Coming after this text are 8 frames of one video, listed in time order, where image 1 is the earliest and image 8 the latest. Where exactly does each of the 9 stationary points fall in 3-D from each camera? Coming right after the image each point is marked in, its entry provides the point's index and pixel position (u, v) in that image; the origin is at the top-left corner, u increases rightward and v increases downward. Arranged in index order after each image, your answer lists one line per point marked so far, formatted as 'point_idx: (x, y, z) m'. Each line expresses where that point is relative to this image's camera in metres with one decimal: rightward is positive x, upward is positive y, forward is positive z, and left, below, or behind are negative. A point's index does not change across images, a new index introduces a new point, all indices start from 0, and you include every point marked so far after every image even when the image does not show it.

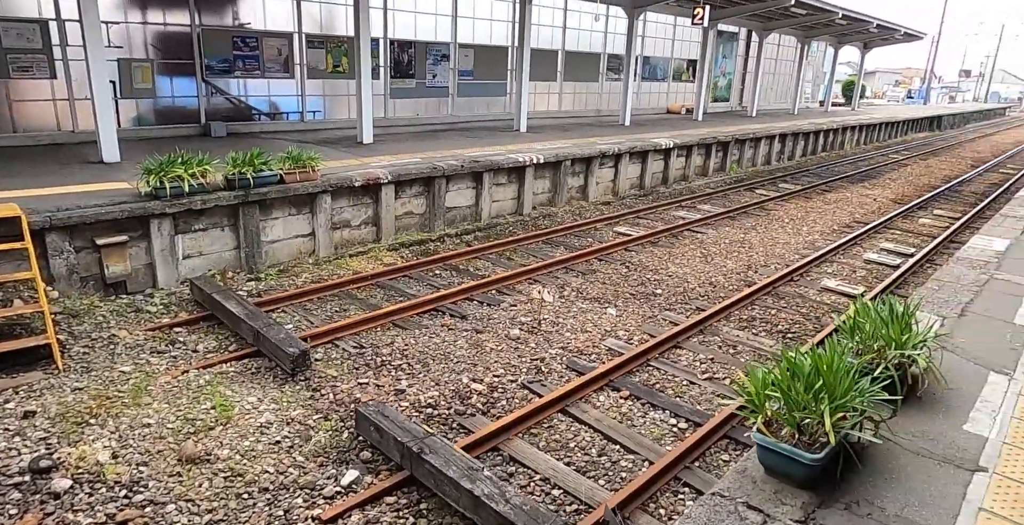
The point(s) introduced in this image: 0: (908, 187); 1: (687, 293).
0: (+10.0, +1.9, +15.6) m
1: (+2.6, -0.5, +9.0) m
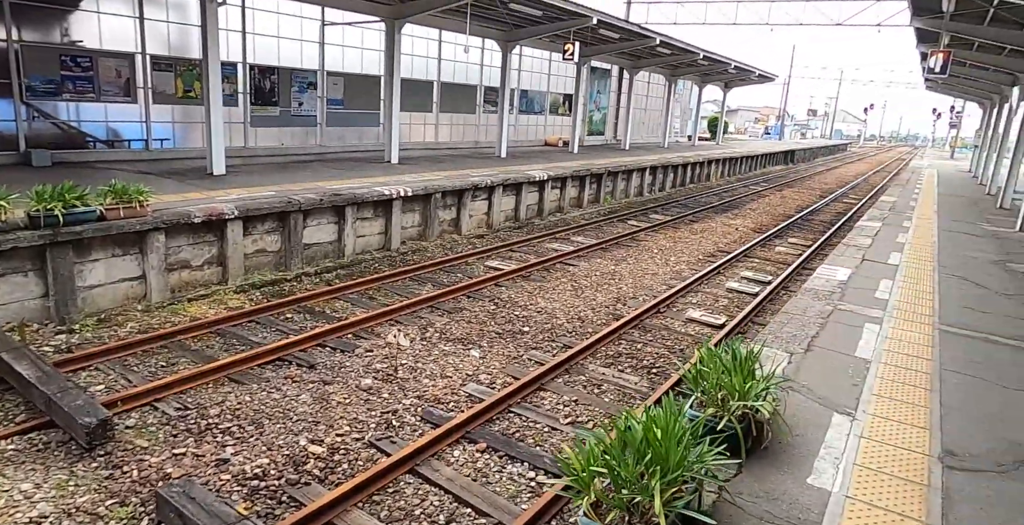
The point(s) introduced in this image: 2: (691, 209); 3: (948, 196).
0: (+6.7, +1.2, +16.5) m
1: (+0.6, -1.0, +8.6) m
2: (+5.2, +1.6, +17.7) m
3: (+11.4, +1.7, +15.8) m
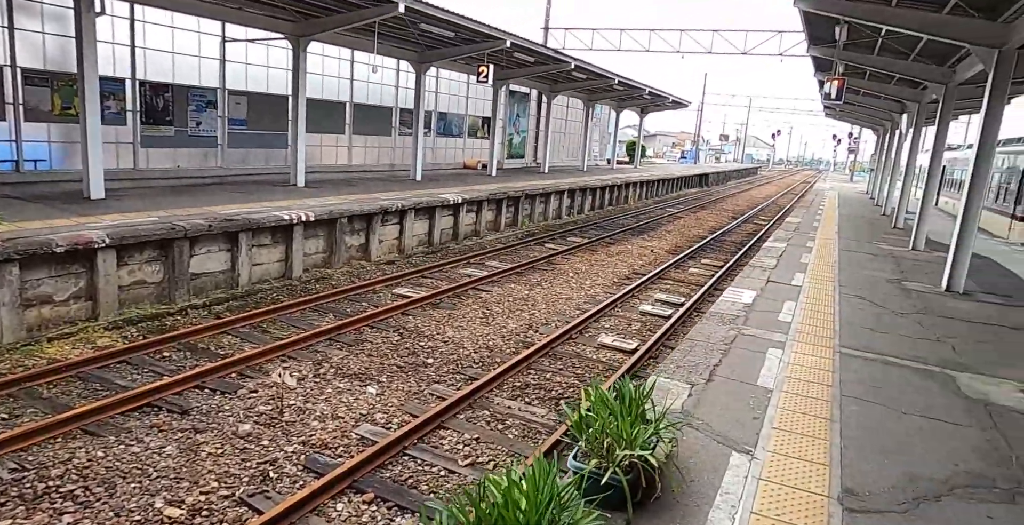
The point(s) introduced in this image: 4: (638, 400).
0: (+4.5, +0.6, +16.6) m
1: (-0.7, -1.3, +8.0) m
2: (+2.8, +0.9, +17.7) m
3: (+9.2, +1.2, +16.5) m
4: (+0.7, -0.8, +3.4) m
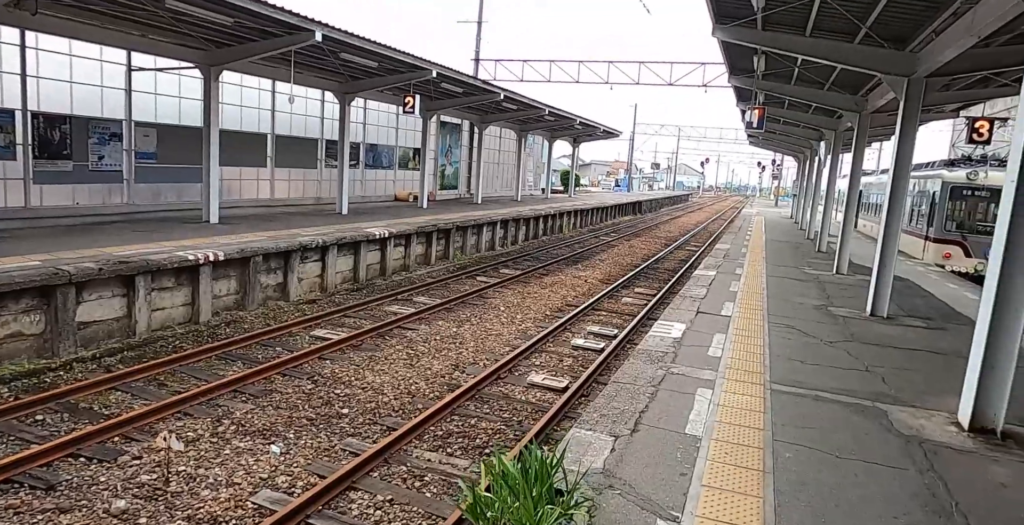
0: (+2.7, -0.2, +16.5) m
1: (-1.6, -1.8, +7.4) m
2: (+0.9, 0.0, +17.4) m
3: (+7.3, +0.6, +16.8) m
4: (+0.2, -1.0, +2.9) m
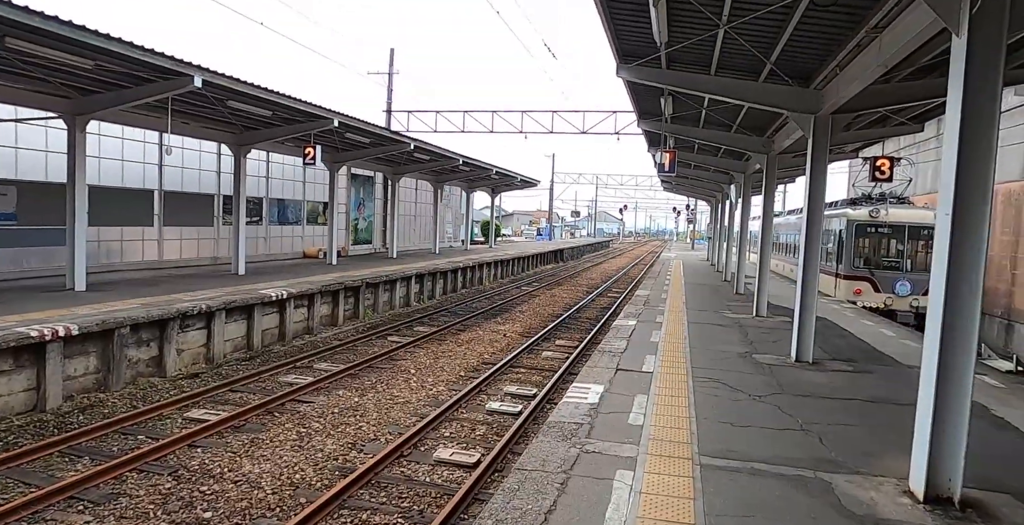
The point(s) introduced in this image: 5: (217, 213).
0: (+0.5, -1.5, +15.8) m
1: (-2.7, -2.5, +6.1) m
2: (-1.4, -1.5, +16.5) m
3: (+5.0, -0.6, +16.7) m
4: (-0.4, -1.3, +2.0) m
5: (-9.1, +1.5, +18.4) m
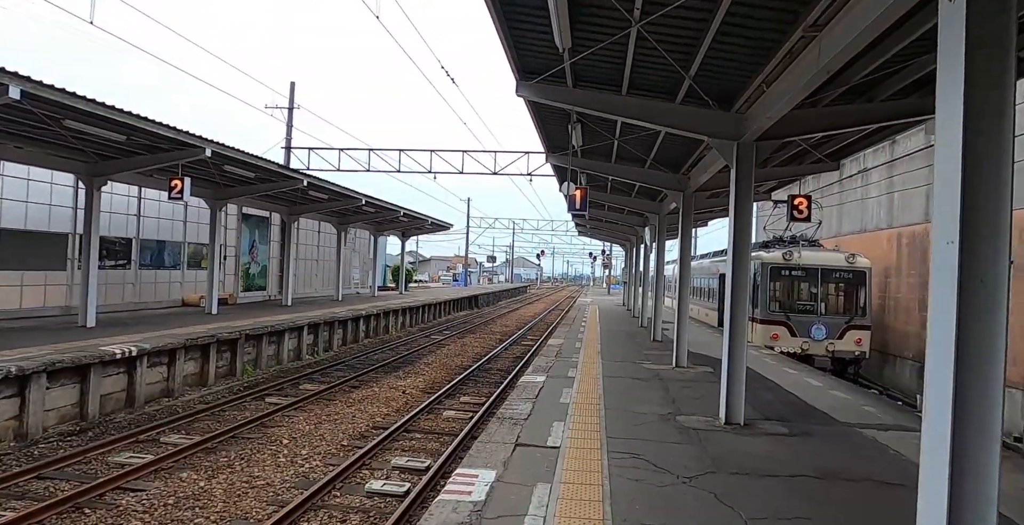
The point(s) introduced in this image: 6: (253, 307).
0: (-1.8, -2.7, +14.3) m
1: (-3.7, -2.9, +4.2) m
2: (-3.8, -2.7, +14.7) m
3: (+2.5, -1.8, +15.9) m
4: (-0.9, -1.3, +0.6) m
5: (-11.7, +0.2, +15.8) m
6: (-8.2, -1.4, +19.1) m
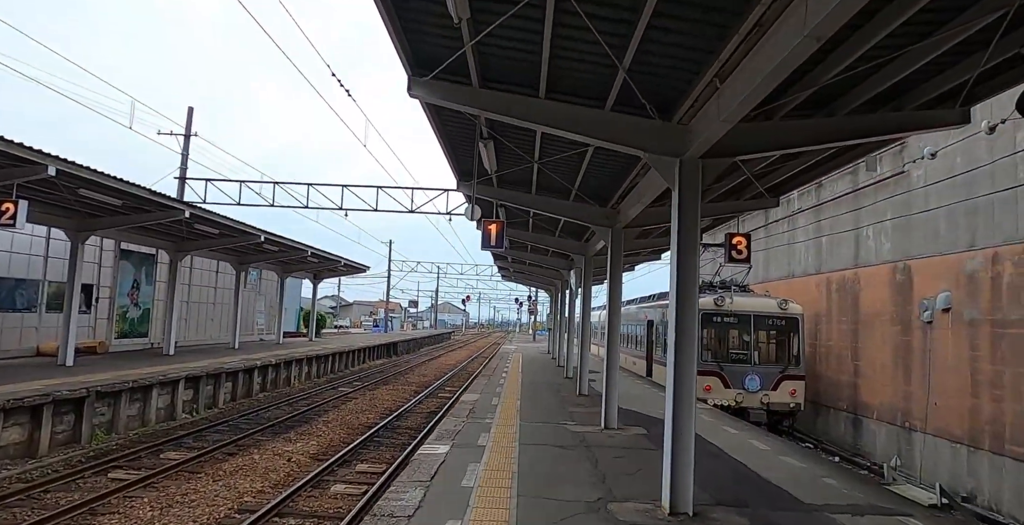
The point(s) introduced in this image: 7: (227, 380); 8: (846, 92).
0: (-3.7, -3.6, +12.3) m
1: (-4.3, -3.0, +2.1) m
2: (-5.7, -3.6, +12.5) m
3: (+0.4, -2.9, +14.5) m
4: (-1.1, -1.2, -1.1) m
5: (-13.7, -0.7, +12.9) m
6: (-10.6, -2.6, +16.4) m
7: (-7.7, -3.2, +16.3) m
8: (+2.7, +1.4, +4.9) m
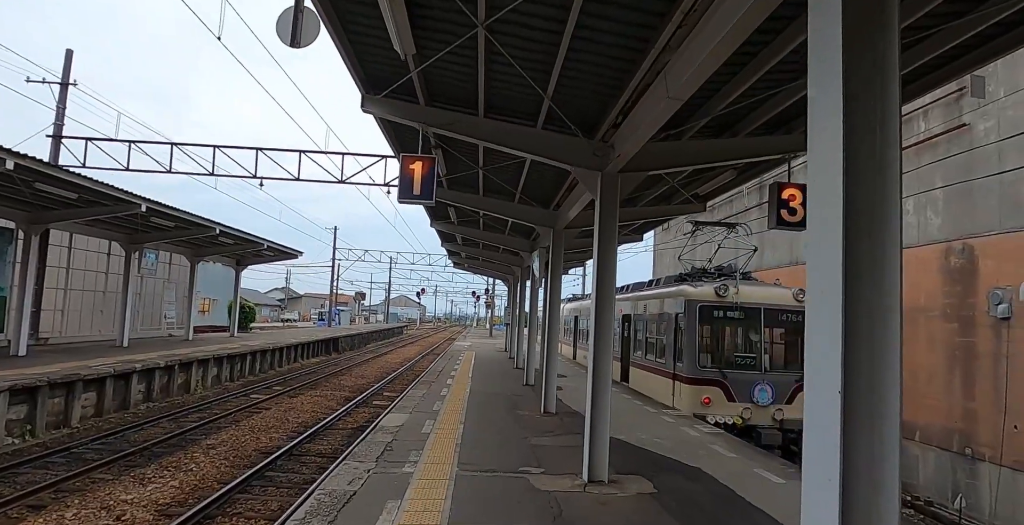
0: (-4.6, -3.1, +8.9) m
1: (-4.5, -2.7, -1.3) m
2: (-6.6, -3.1, +9.0) m
3: (-0.6, -2.5, +11.4) m
4: (-1.1, -0.9, -4.3) m
5: (-14.5, -0.1, +8.8) m
6: (-11.8, -2.0, +12.5) m
7: (-8.9, -2.6, +12.6) m
8: (+2.4, +1.7, +2.0) m
